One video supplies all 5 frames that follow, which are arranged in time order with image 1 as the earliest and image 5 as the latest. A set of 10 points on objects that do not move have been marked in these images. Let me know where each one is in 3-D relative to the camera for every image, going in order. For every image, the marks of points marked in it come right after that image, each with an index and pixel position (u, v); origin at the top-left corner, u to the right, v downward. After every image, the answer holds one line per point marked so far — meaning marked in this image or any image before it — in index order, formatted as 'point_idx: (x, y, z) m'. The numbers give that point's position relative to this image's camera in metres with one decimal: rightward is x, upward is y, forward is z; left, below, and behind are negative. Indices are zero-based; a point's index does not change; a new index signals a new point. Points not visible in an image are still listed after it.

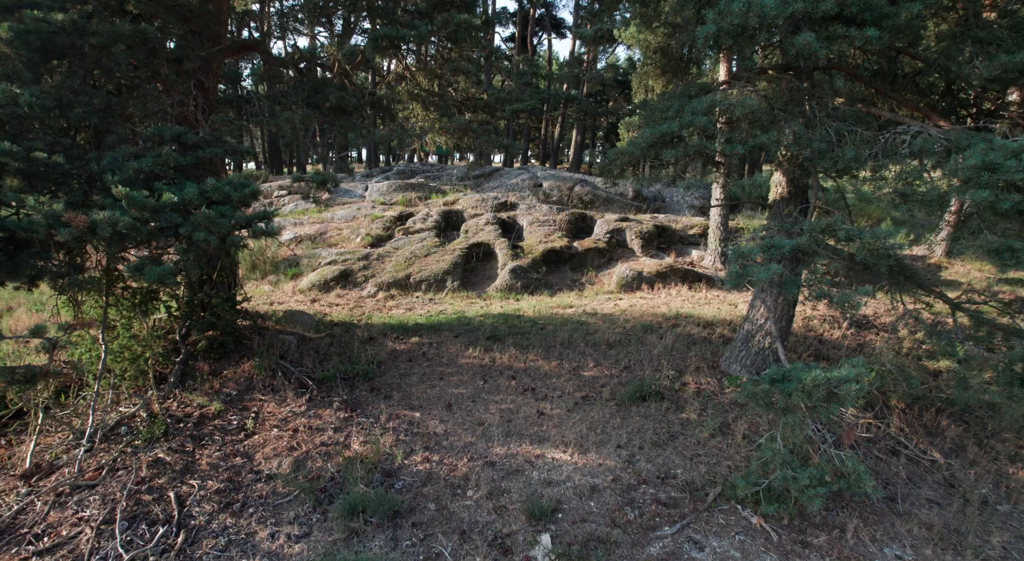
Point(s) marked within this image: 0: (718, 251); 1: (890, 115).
0: (+3.8, +0.5, +10.9) m
1: (+3.3, +1.4, +5.0) m
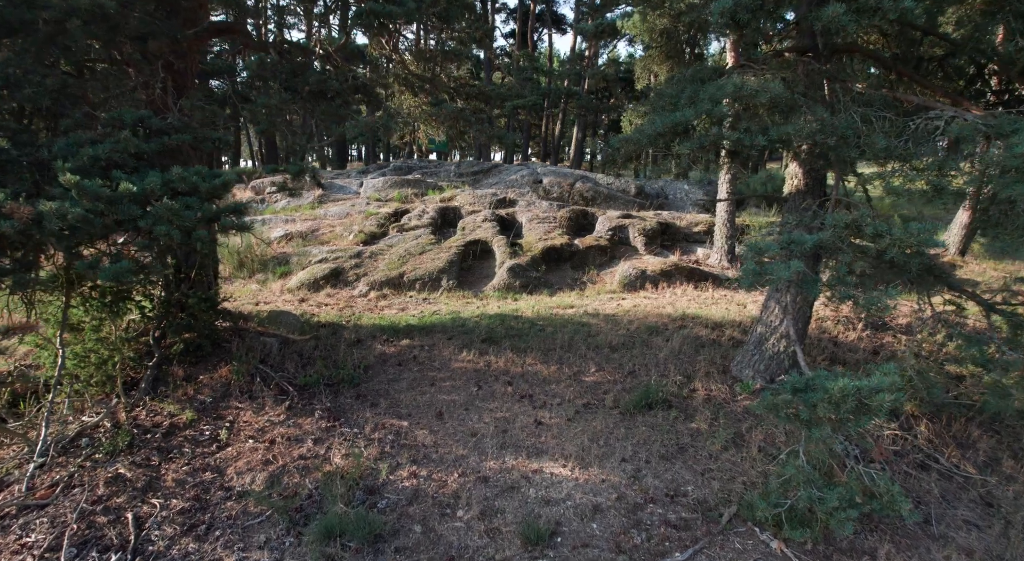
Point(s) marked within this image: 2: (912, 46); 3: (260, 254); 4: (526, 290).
0: (+3.8, +0.6, +10.5) m
1: (+3.2, +1.4, +4.6) m
2: (+3.6, +2.1, +5.3) m
3: (-4.4, +0.5, +10.3) m
4: (+0.2, -0.2, +9.2) m
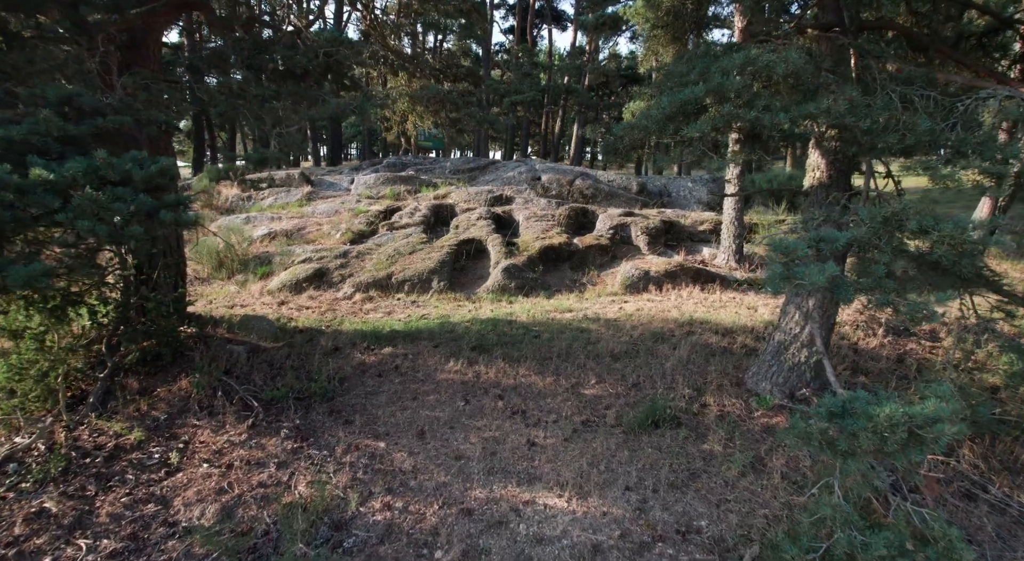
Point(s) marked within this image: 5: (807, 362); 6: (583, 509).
0: (+3.7, +0.5, +9.9) m
1: (+3.1, +1.4, +4.1) m
2: (+3.6, +2.1, +4.7) m
3: (-4.5, +0.5, +9.8) m
4: (+0.1, -0.2, +8.7) m
5: (+2.5, -0.7, +4.9) m
6: (+0.5, -1.5, +3.9) m
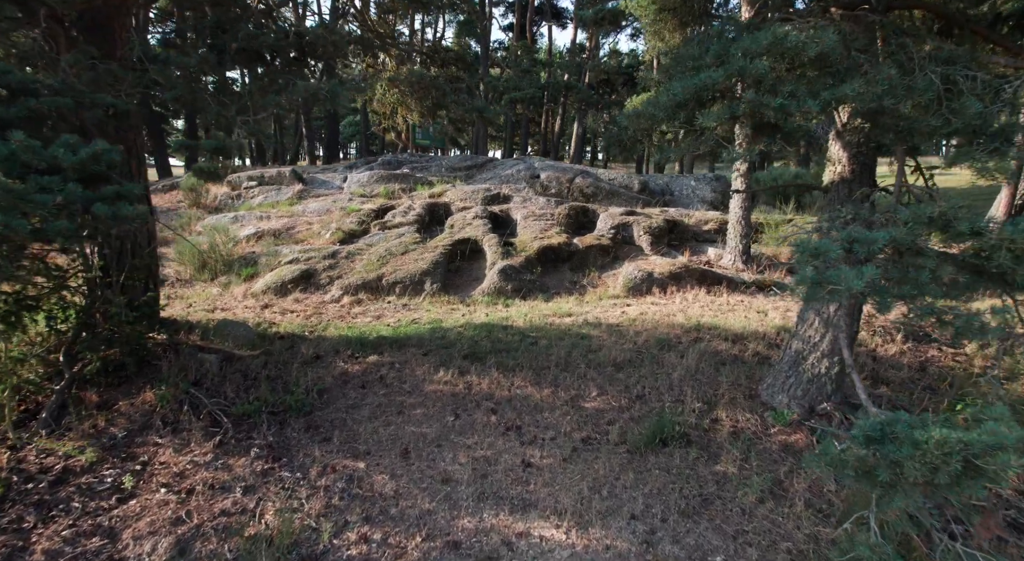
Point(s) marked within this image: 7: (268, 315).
0: (+3.7, +0.5, +9.5) m
1: (+3.1, +1.4, +3.6) m
2: (+3.5, +2.1, +4.3) m
3: (-4.6, +0.4, +9.4) m
4: (+0.1, -0.2, +8.2) m
5: (+2.4, -0.7, +4.5) m
6: (+0.4, -1.6, +3.5) m
7: (-3.0, -0.4, +7.2) m
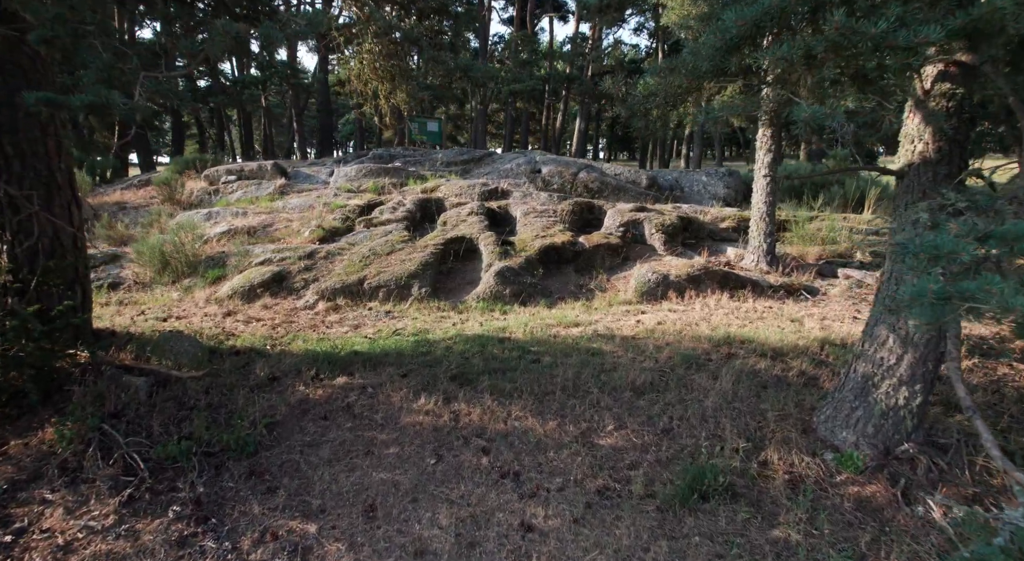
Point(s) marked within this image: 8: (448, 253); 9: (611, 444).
0: (+3.6, +0.5, +8.5) m
1: (+3.1, +1.3, +2.7) m
2: (+3.5, +2.0, +3.3) m
3: (-4.6, +0.4, +8.4) m
4: (+0.1, -0.2, +7.3) m
5: (+2.4, -0.8, +3.6) m
6: (+0.4, -1.6, +2.5) m
7: (-3.0, -0.5, +6.3) m
8: (-0.9, +0.4, +8.3) m
9: (+0.7, -1.1, +3.9) m
